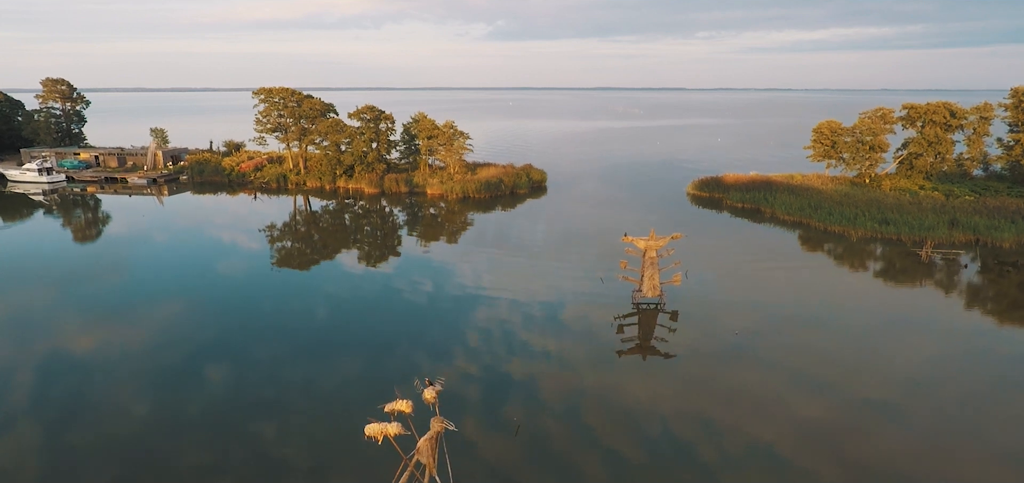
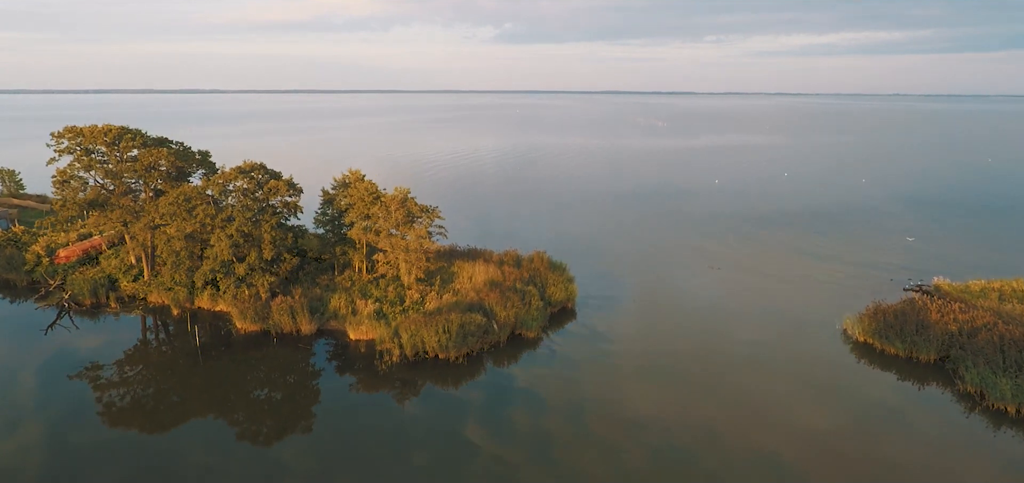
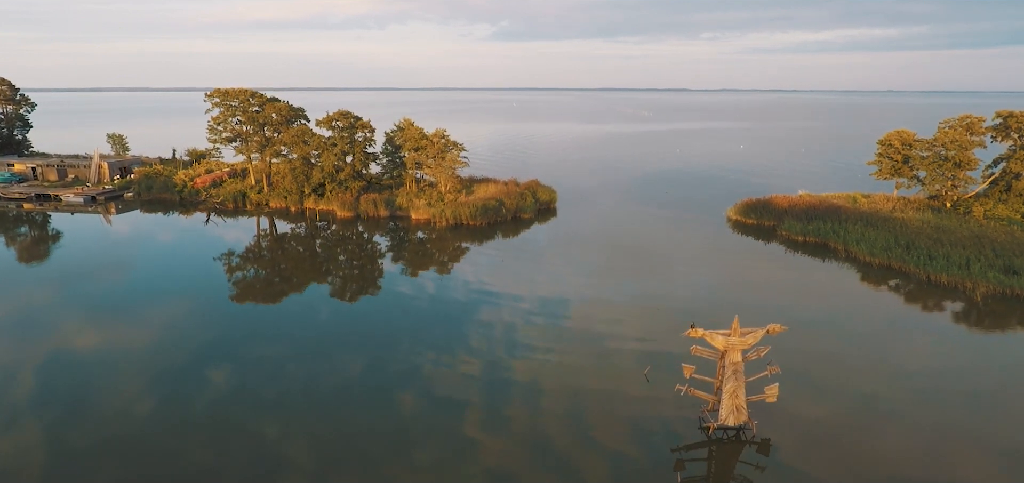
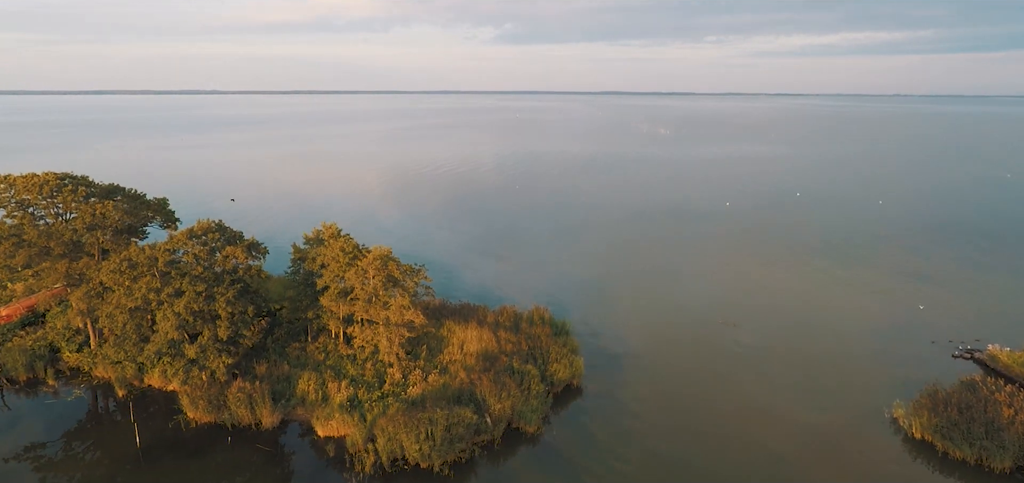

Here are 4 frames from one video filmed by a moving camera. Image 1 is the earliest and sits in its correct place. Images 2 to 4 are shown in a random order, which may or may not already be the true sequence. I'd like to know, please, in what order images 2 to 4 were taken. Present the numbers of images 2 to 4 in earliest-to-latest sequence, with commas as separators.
3, 2, 4
